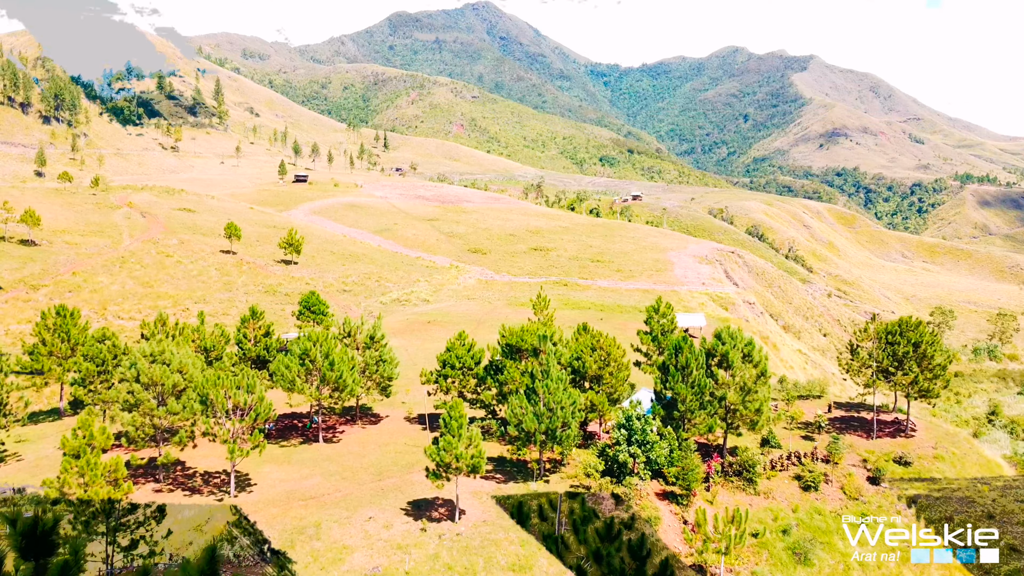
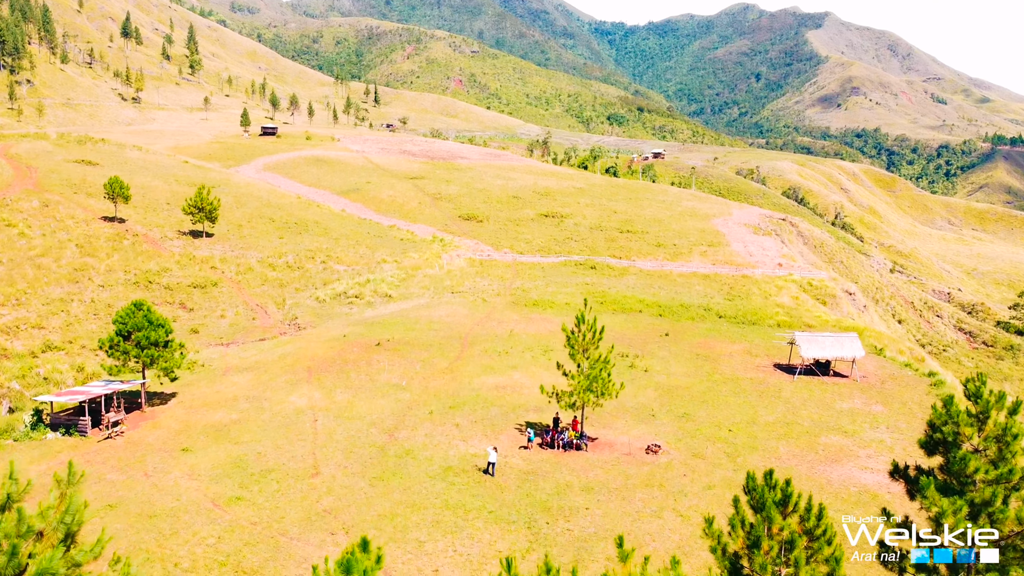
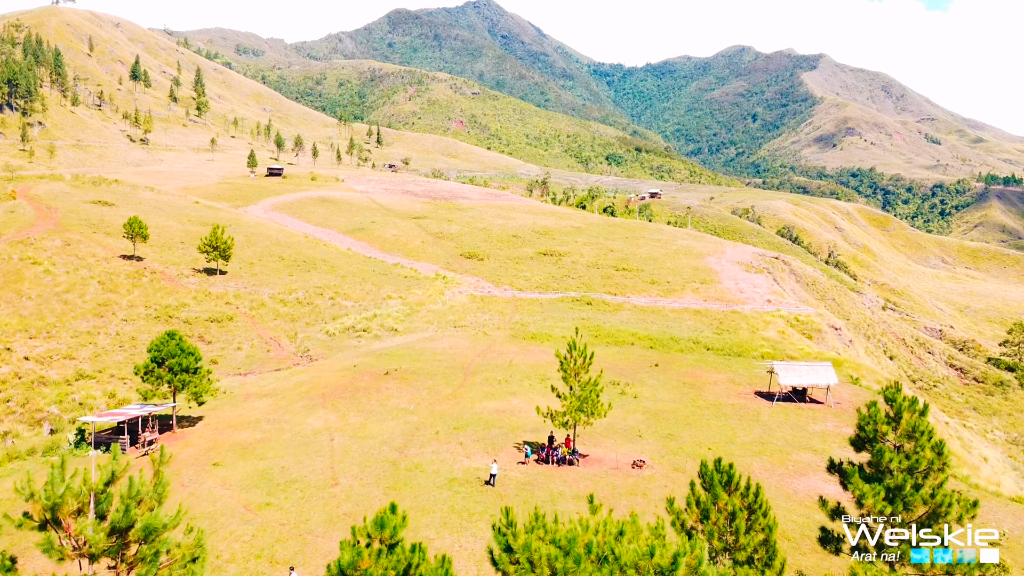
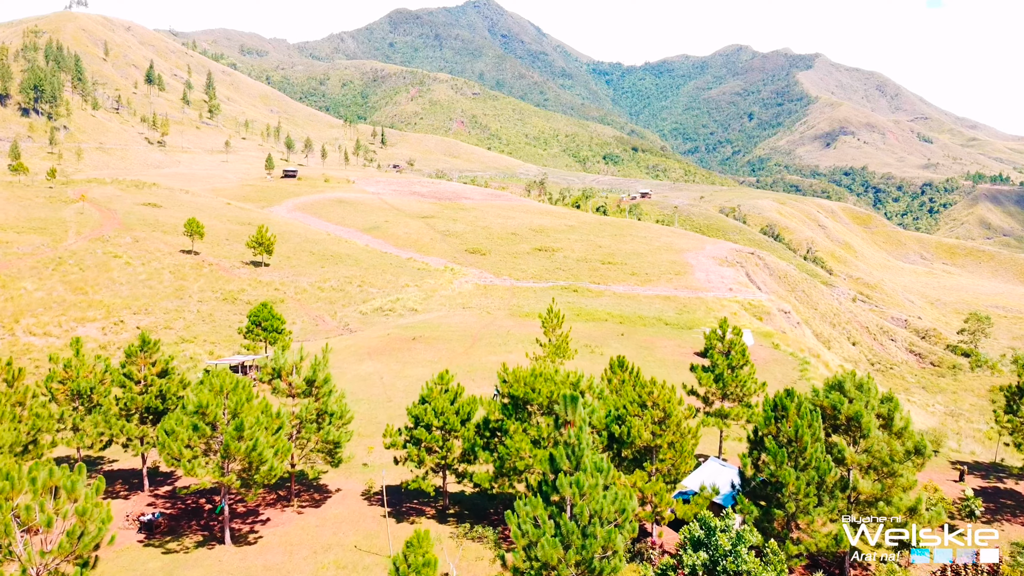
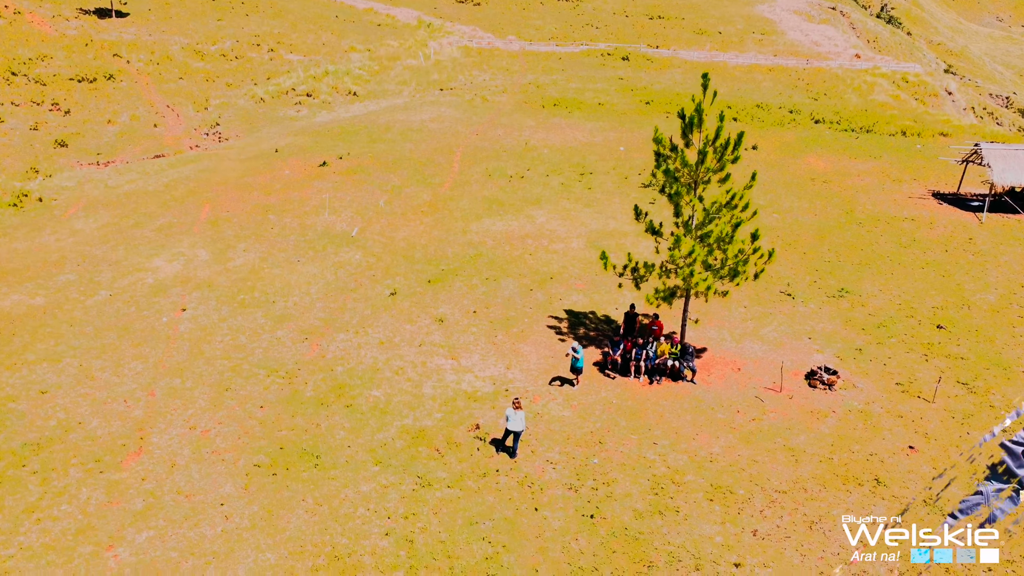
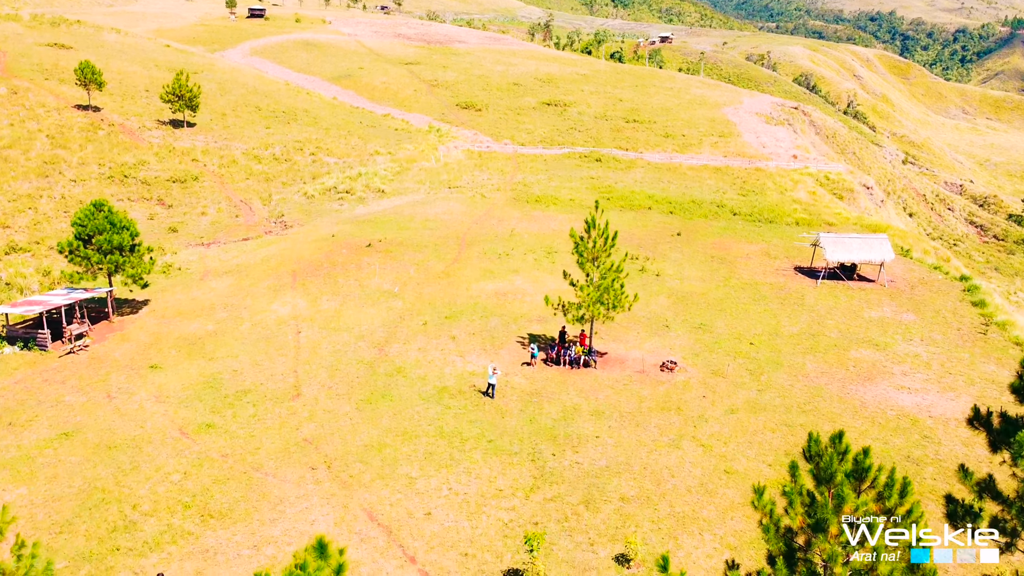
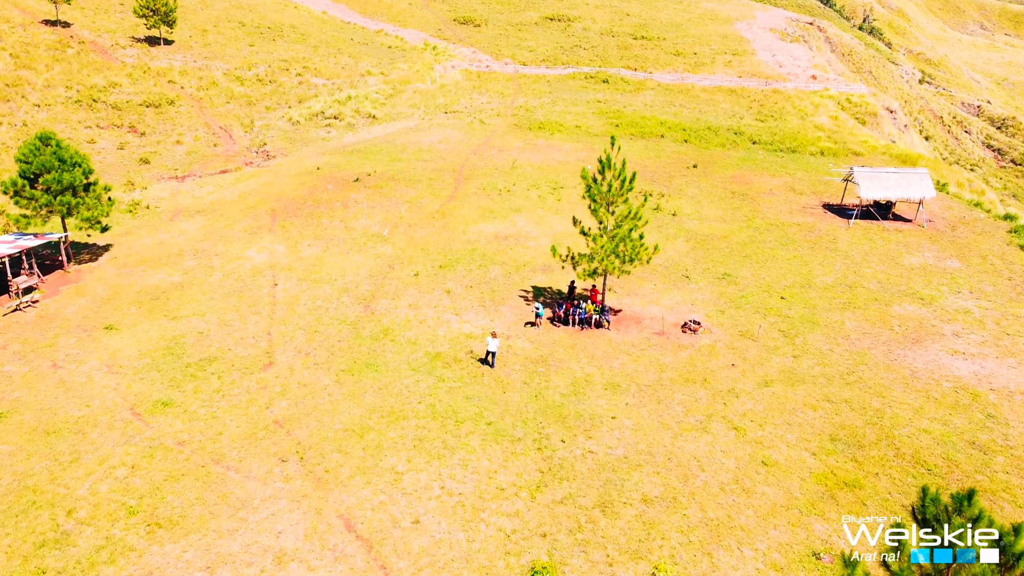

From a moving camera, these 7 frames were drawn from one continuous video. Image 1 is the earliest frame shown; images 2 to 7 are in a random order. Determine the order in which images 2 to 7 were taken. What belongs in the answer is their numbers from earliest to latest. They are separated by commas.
4, 3, 2, 6, 7, 5
